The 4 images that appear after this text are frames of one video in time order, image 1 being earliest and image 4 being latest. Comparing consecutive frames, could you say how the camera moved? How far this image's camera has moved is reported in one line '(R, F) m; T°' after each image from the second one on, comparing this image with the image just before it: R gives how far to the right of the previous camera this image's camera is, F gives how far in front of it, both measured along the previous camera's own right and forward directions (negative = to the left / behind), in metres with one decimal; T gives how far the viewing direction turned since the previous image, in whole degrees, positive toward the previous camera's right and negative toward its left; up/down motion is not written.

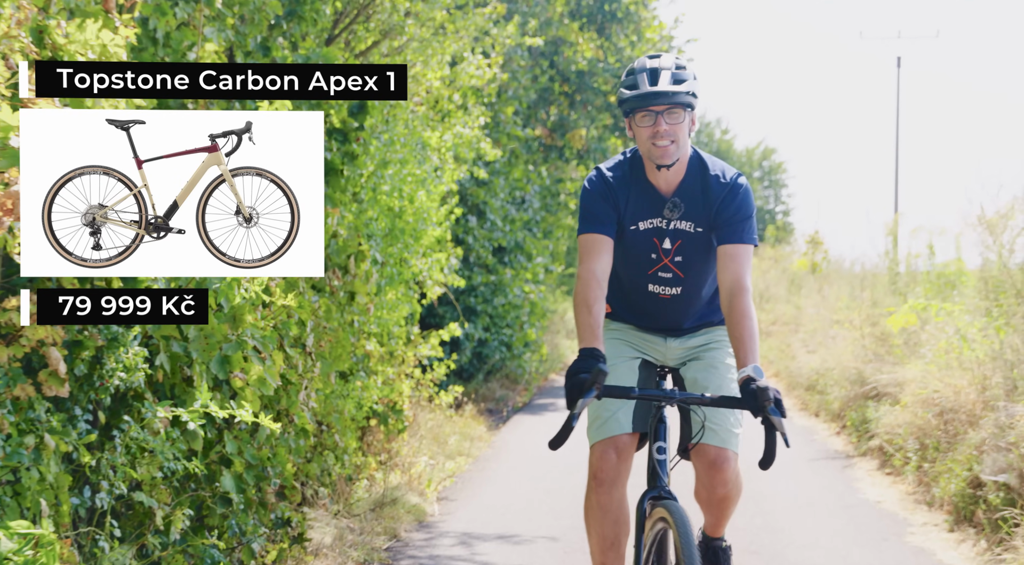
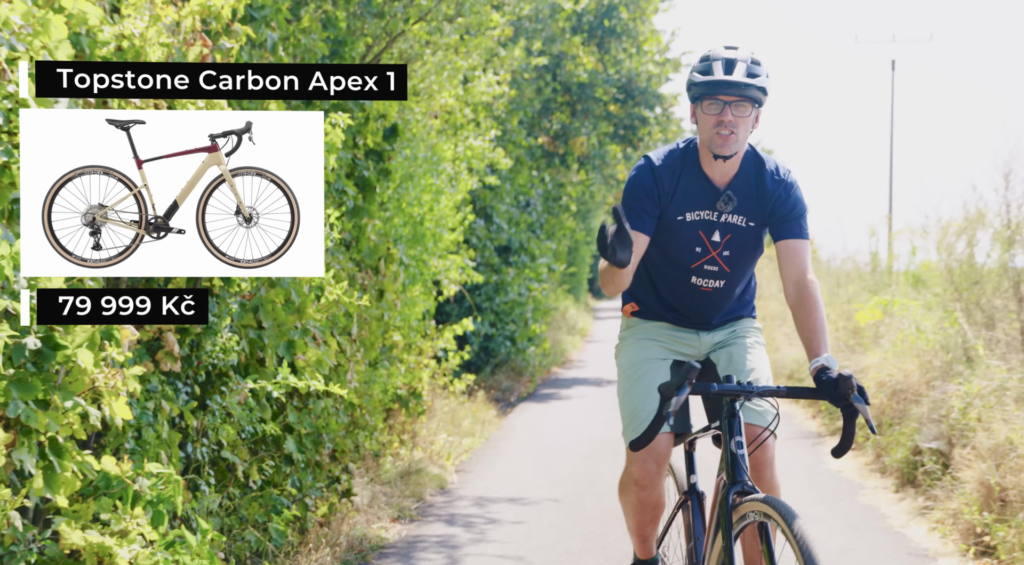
(-0.1, -1.3) m; 0°
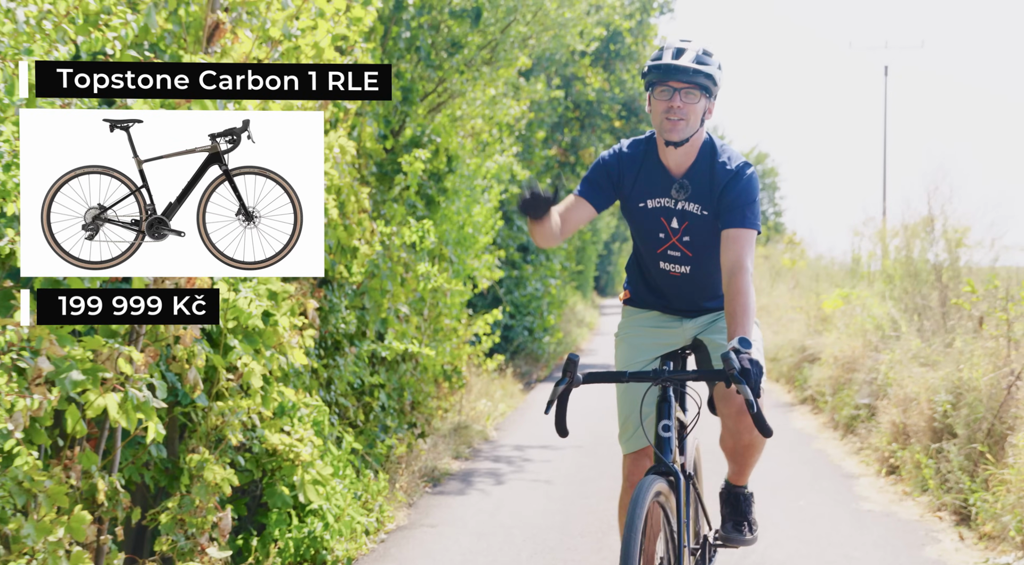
(-0.2, -2.5) m; 0°
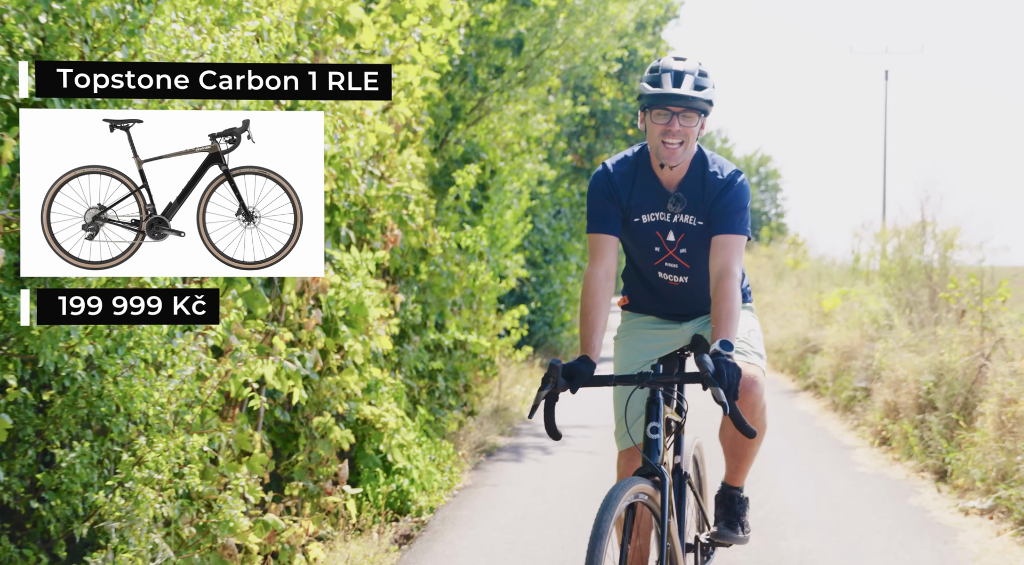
(-0.3, -1.4) m; 0°
